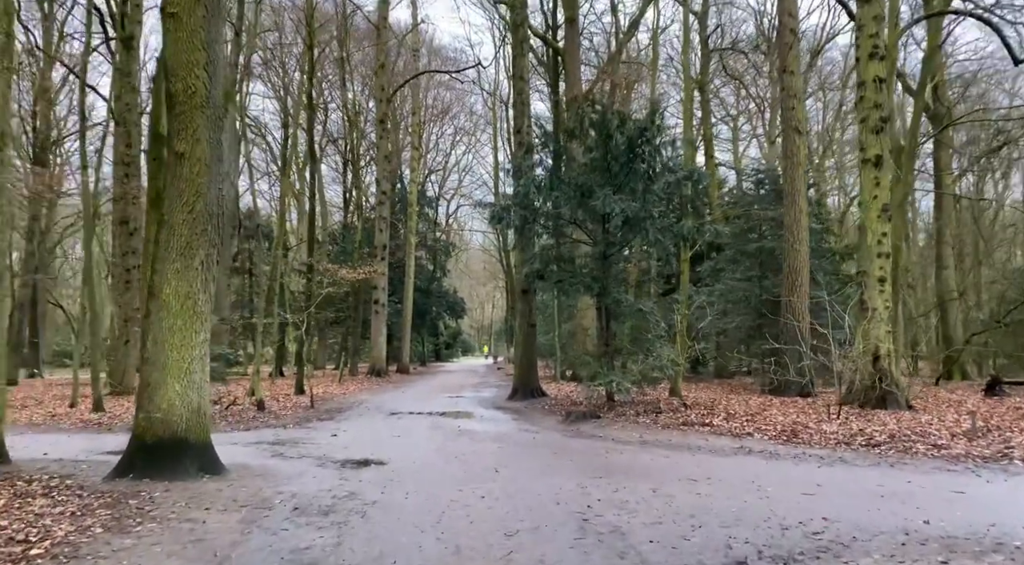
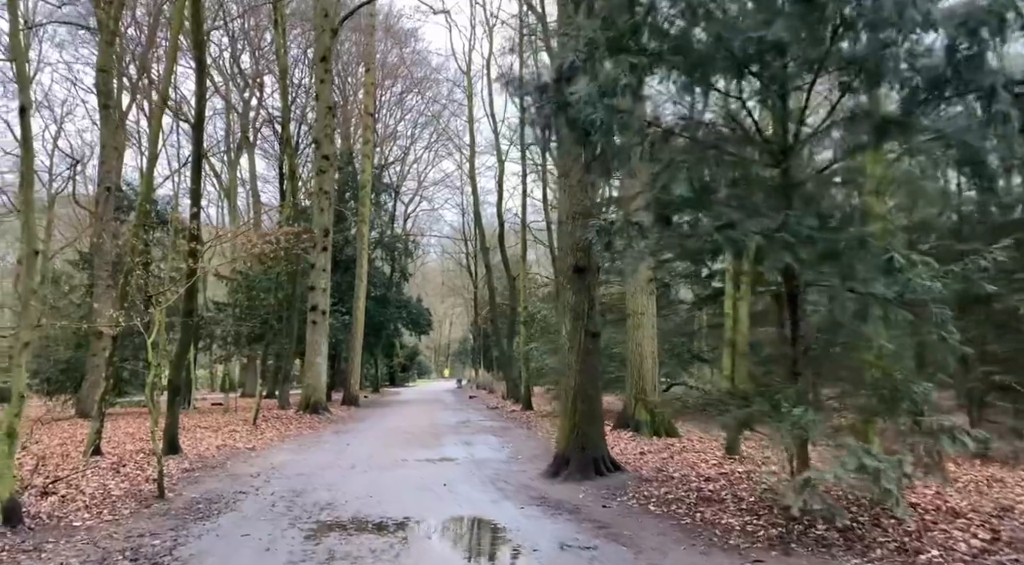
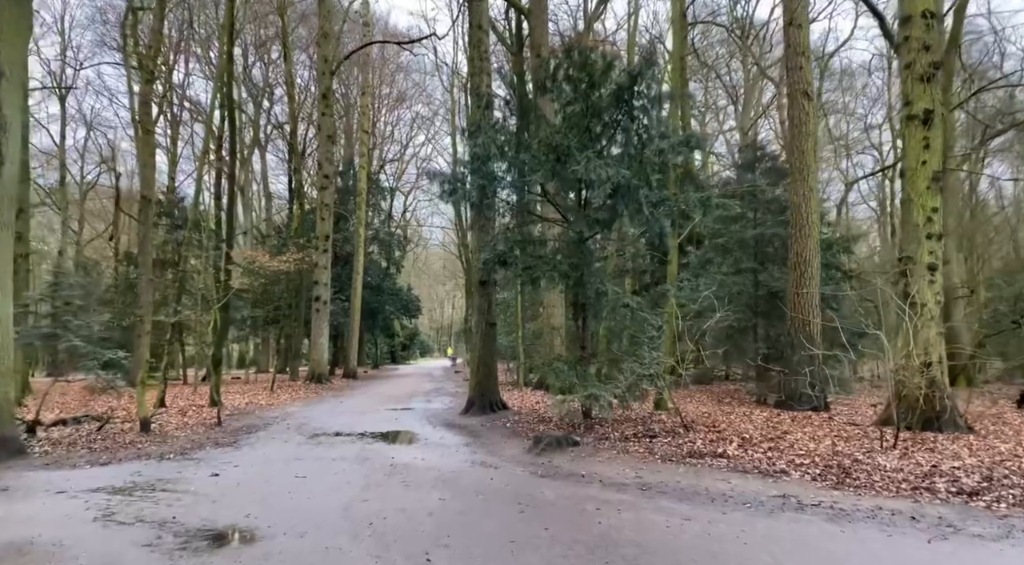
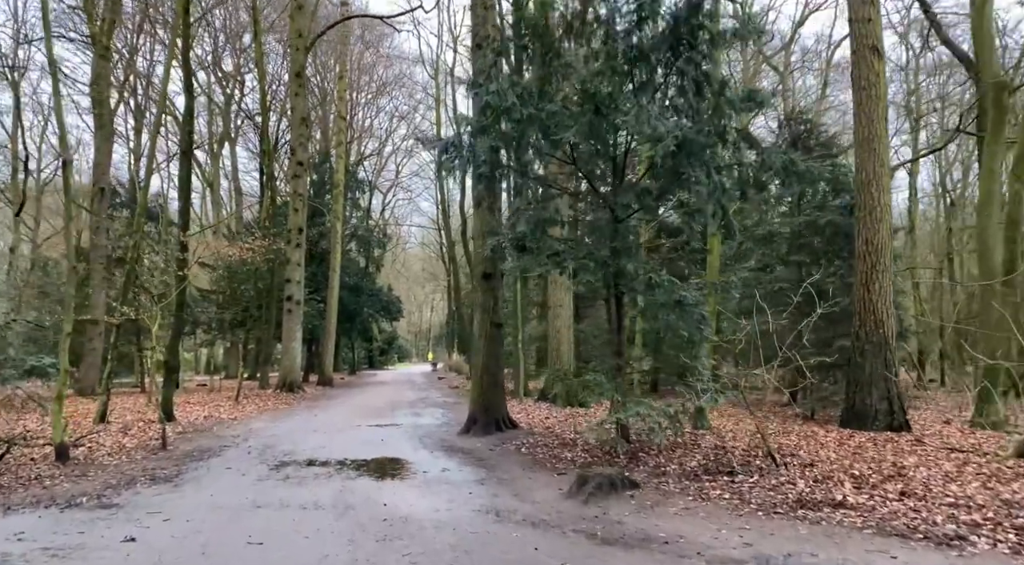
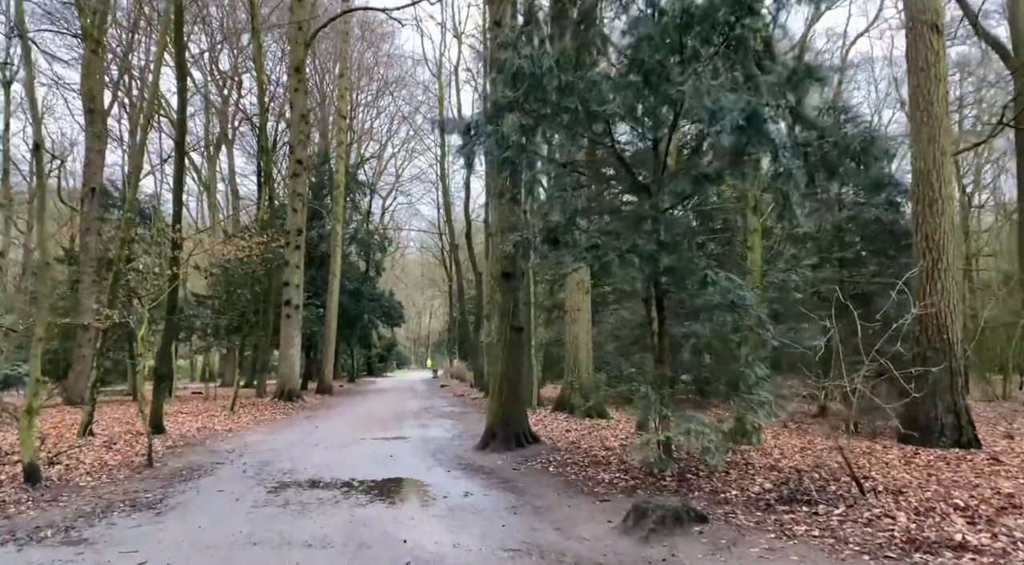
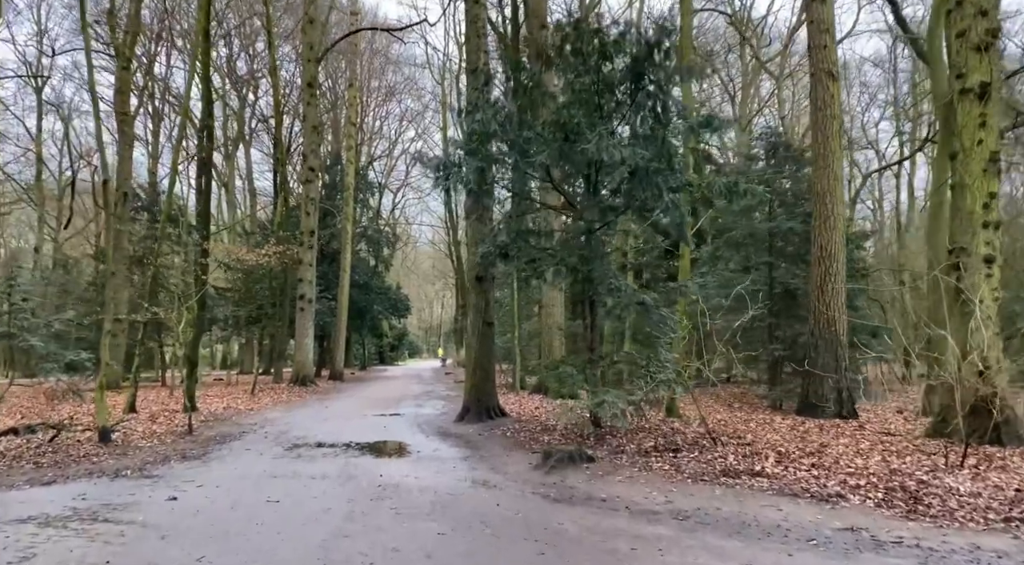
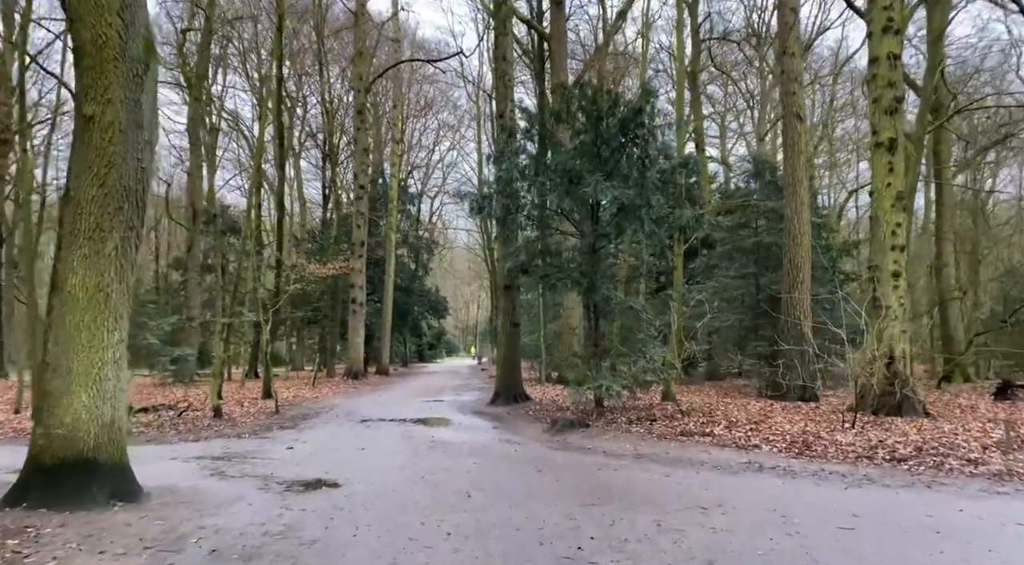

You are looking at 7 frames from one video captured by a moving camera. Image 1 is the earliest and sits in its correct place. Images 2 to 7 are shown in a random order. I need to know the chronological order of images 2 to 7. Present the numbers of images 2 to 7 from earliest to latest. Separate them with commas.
7, 3, 6, 4, 5, 2
